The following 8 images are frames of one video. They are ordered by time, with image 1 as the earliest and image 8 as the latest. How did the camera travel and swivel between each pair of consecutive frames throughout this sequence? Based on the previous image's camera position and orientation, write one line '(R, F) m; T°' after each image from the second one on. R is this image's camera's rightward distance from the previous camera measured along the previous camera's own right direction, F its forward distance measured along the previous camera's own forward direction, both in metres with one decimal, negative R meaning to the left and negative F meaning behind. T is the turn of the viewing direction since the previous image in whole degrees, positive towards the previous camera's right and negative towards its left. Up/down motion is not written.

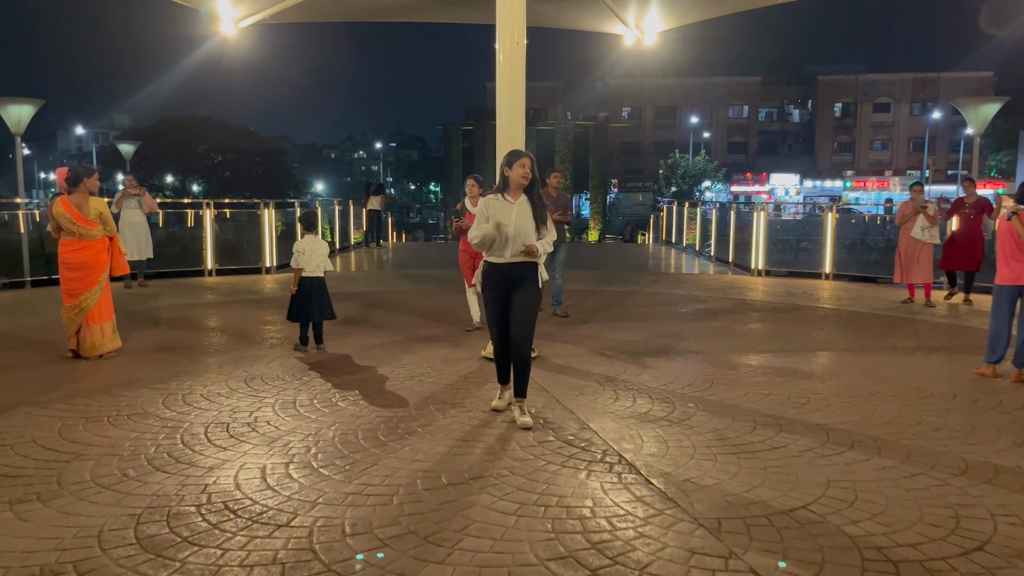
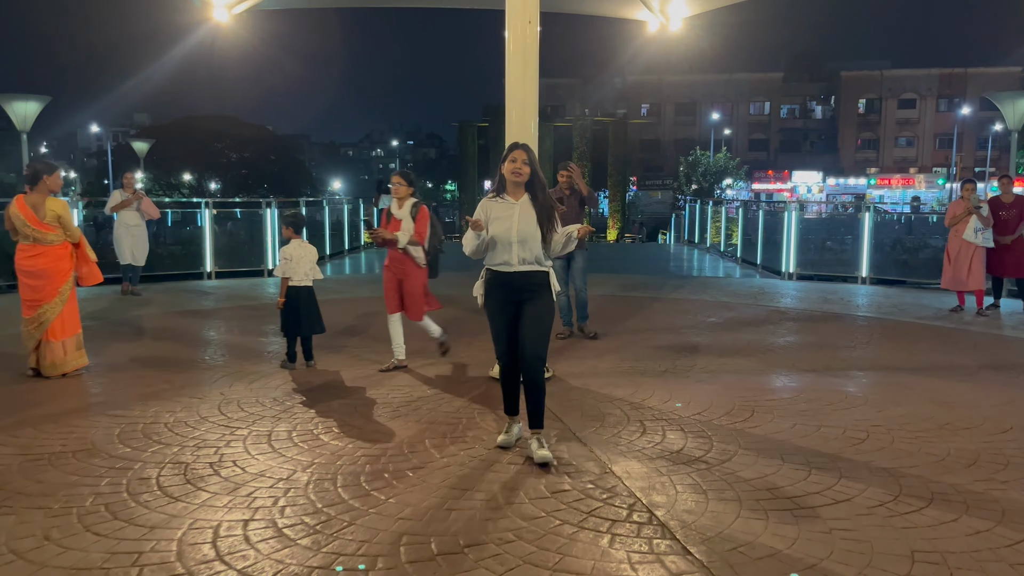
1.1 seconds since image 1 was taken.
(0.0, +0.8) m; -1°
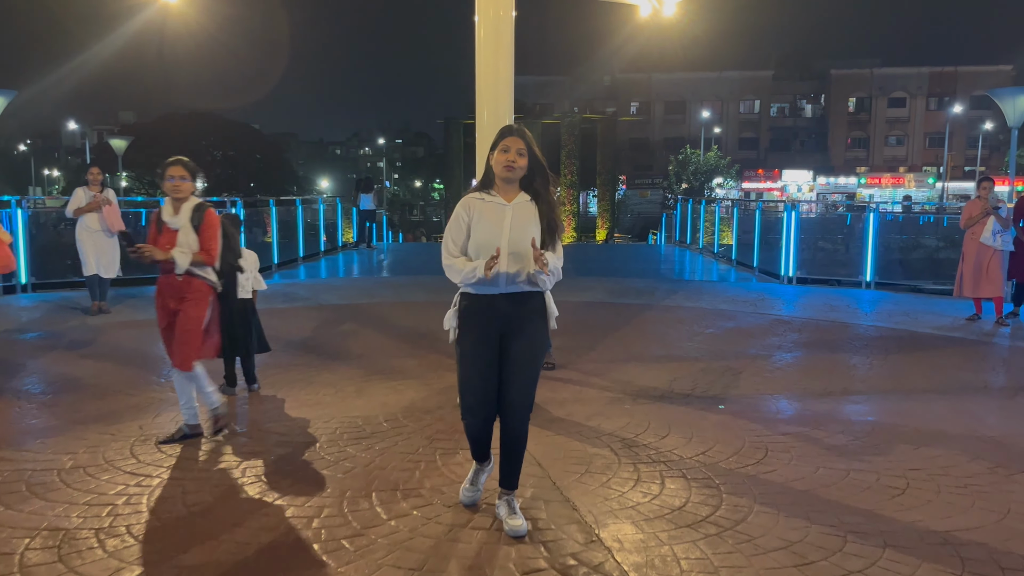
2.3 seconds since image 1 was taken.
(+0.1, +0.9) m; +1°
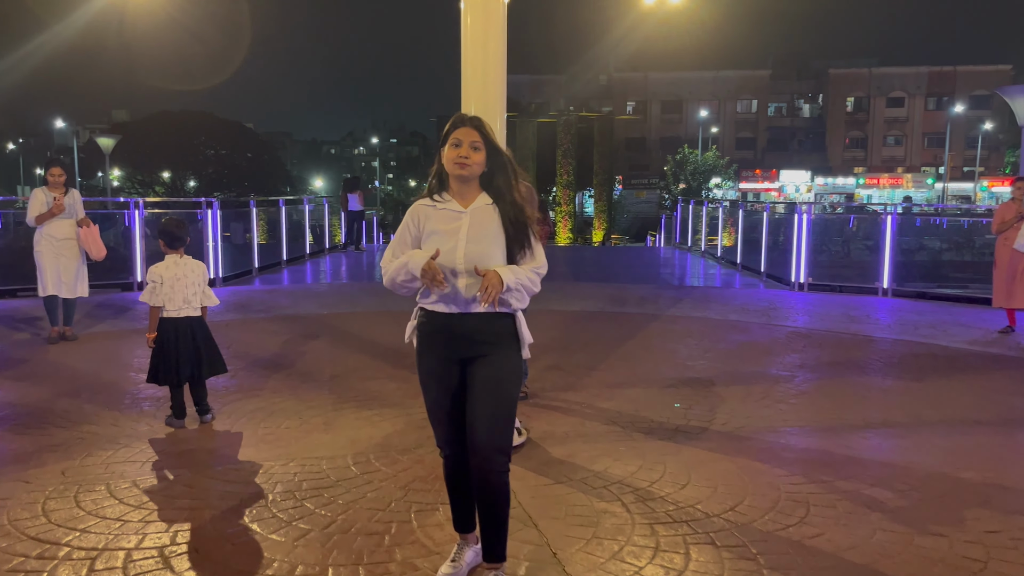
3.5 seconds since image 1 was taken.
(0.0, +0.8) m; 0°
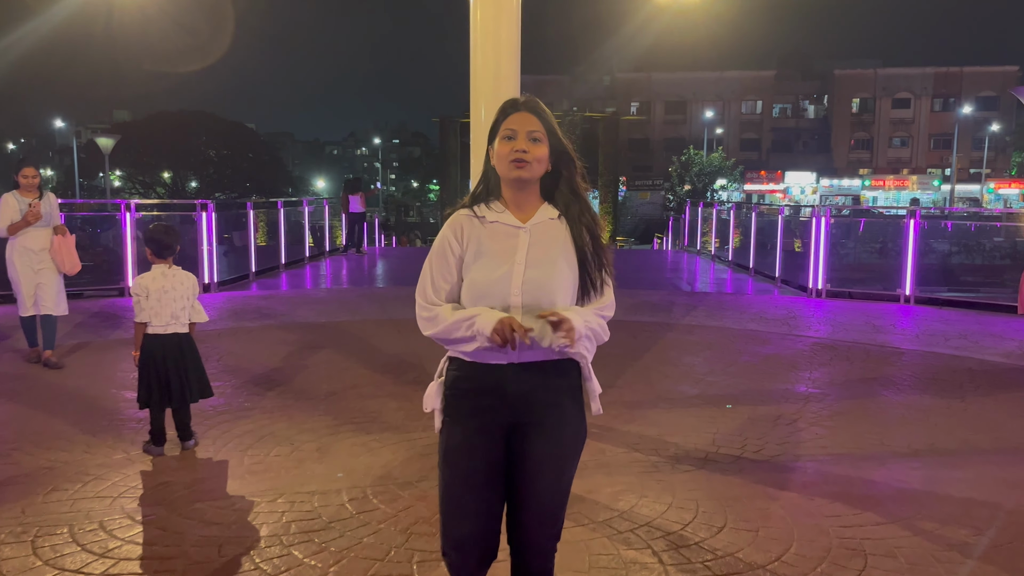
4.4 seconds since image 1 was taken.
(-0.1, +0.5) m; 0°
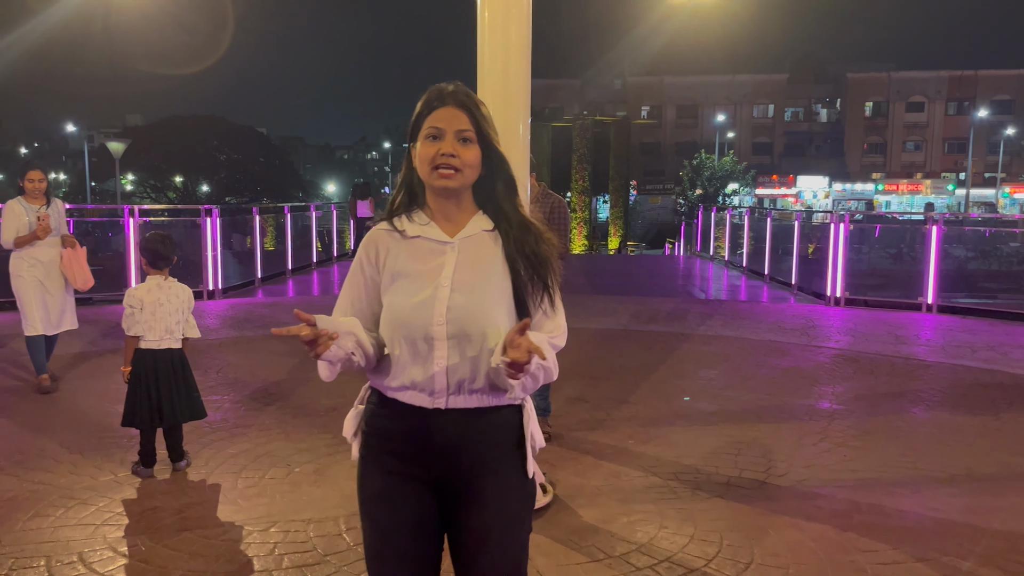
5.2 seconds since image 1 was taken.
(0.0, +0.3) m; -1°
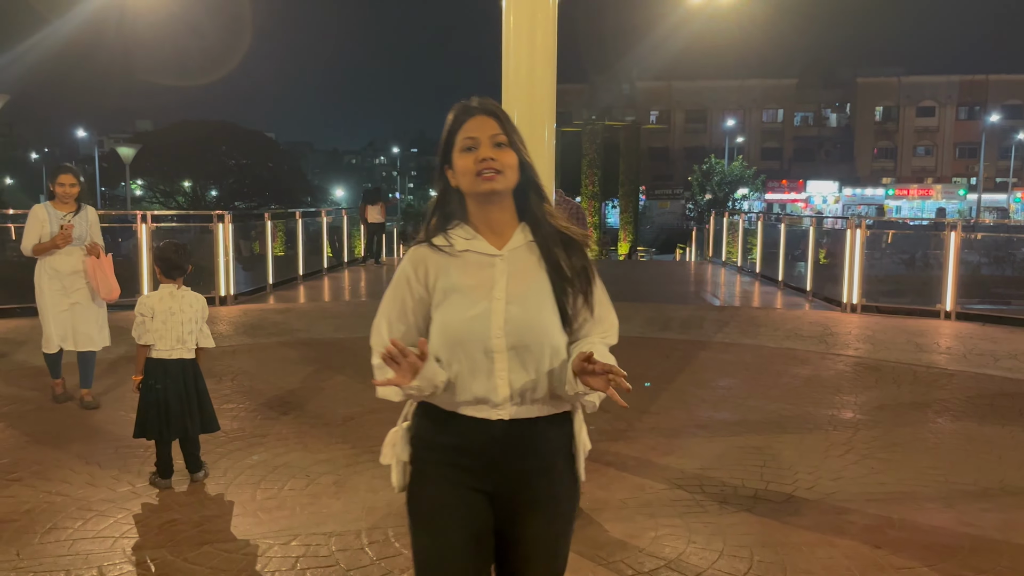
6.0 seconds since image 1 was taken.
(-0.1, +0.1) m; -1°
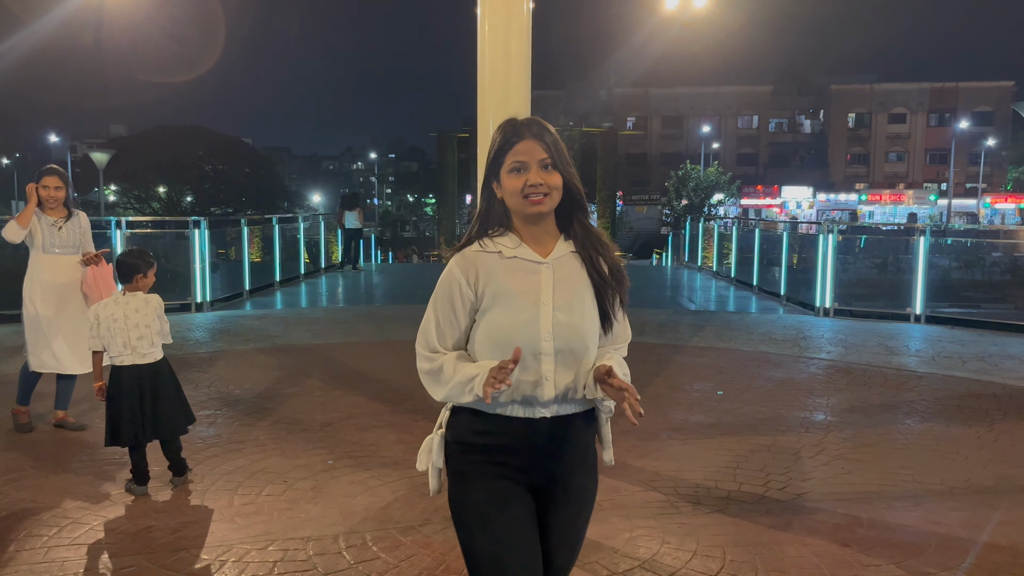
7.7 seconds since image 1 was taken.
(0.0, 0.0) m; +2°
